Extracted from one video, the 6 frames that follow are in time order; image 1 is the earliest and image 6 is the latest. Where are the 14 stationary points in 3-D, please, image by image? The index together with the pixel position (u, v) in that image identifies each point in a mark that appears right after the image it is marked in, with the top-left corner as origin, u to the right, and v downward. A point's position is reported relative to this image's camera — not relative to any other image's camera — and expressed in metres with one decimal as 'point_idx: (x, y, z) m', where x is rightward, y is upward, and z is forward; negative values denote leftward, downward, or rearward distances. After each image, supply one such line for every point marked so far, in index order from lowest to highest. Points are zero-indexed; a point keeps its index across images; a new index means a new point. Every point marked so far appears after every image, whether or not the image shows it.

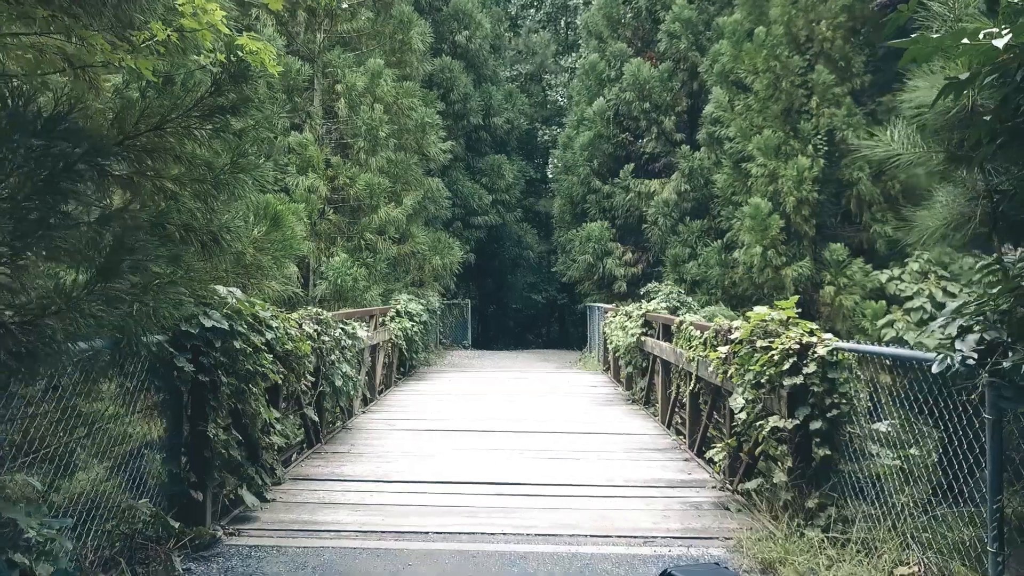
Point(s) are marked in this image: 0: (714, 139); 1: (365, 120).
0: (+2.9, +2.2, +11.8) m
1: (-1.7, +2.0, +9.4) m
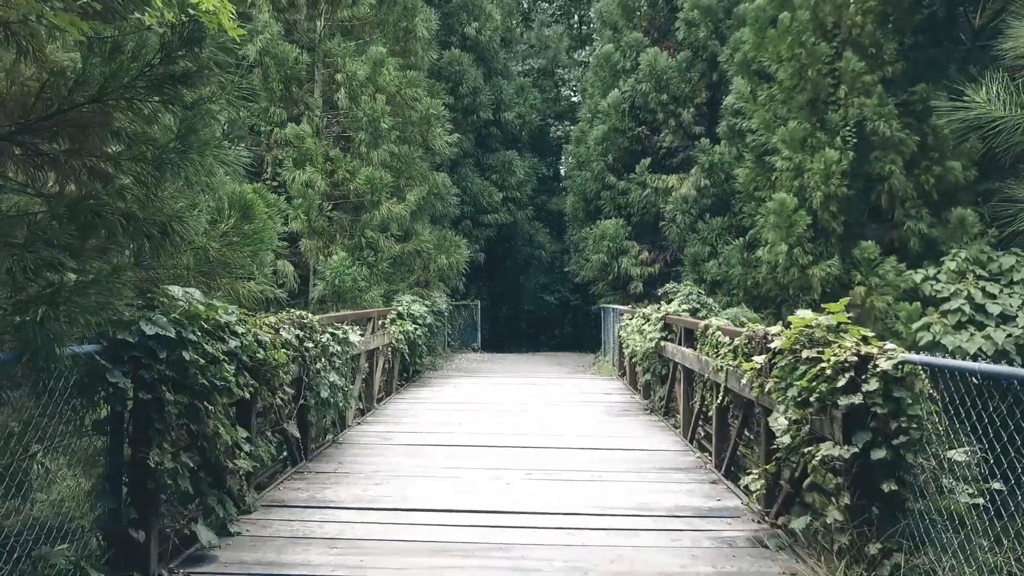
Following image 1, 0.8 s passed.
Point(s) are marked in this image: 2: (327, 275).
0: (+3.1, +2.2, +11.2) m
1: (-1.6, +2.0, +8.9) m
2: (-1.9, +0.1, +8.3) m
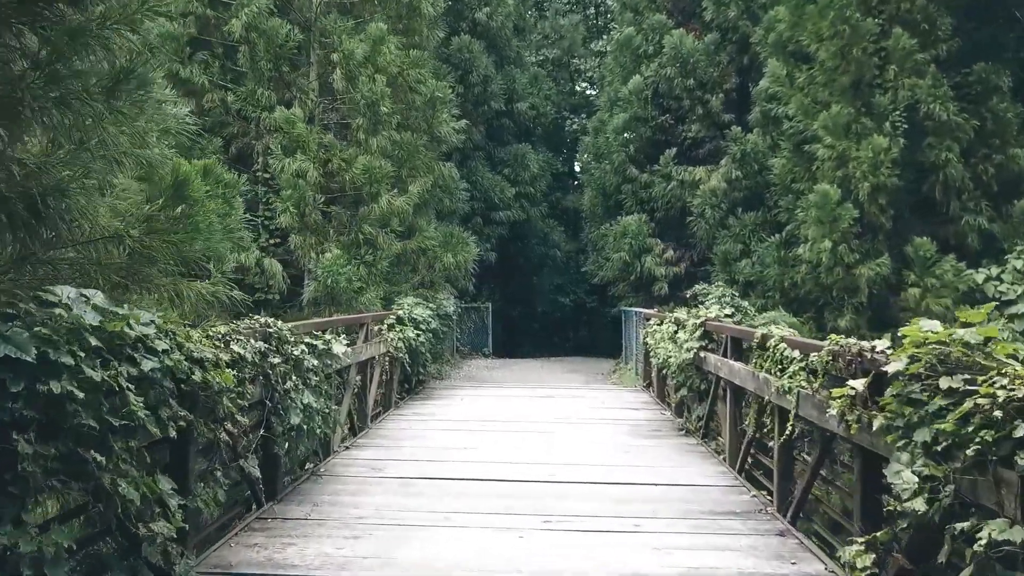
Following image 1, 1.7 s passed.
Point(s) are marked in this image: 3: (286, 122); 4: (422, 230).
0: (+3.2, +2.1, +10.3) m
1: (-1.5, +1.9, +8.1) m
2: (-1.8, +0.1, +7.4) m
3: (-2.1, +1.6, +7.7) m
4: (-1.0, +0.6, +8.8) m
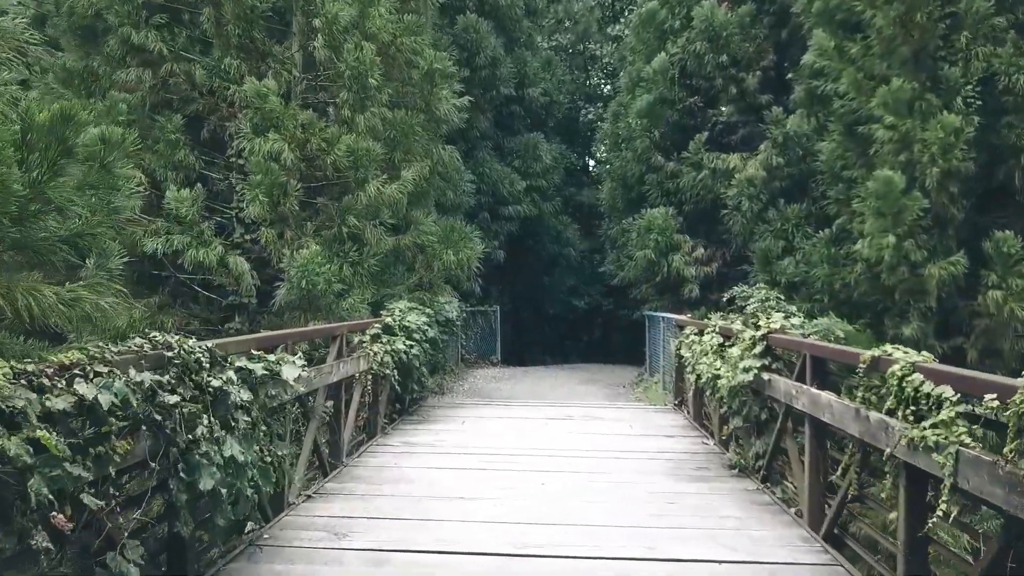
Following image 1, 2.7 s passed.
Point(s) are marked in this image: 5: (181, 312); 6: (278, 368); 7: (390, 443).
0: (+3.4, +2.1, +9.0) m
1: (-1.4, +1.9, +6.9) m
2: (-1.7, +0.1, +6.3) m
3: (-2.1, +1.6, +6.6) m
4: (-0.9, +0.6, +7.6) m
5: (-2.9, -0.2, +7.0) m
6: (-1.0, -0.3, +3.4) m
7: (-0.8, -1.1, +5.5) m
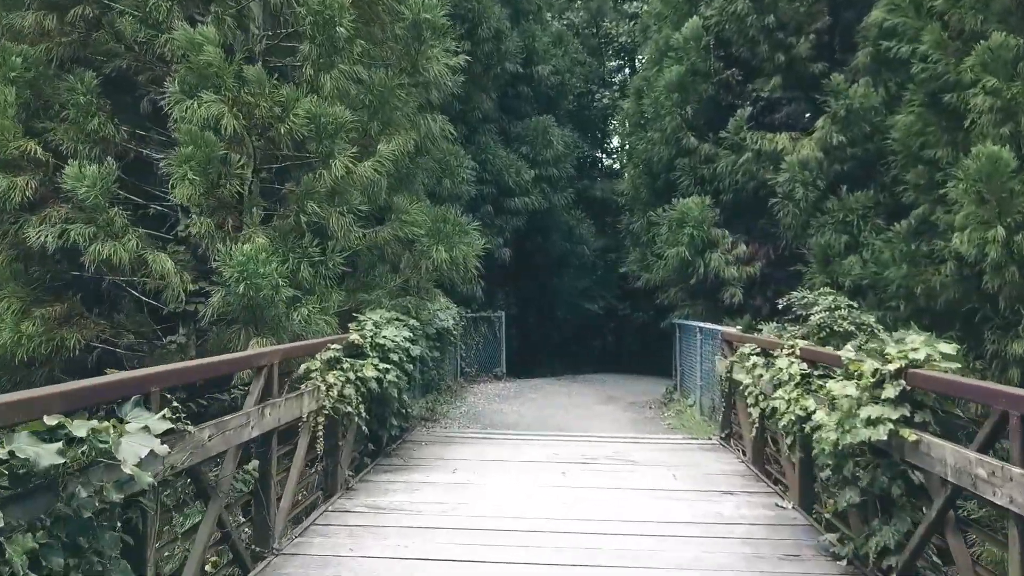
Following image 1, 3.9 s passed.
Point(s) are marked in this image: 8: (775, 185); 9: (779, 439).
0: (+3.4, +2.1, +7.5) m
1: (-1.3, +1.9, +5.4) m
2: (-1.7, +0.1, +4.8) m
3: (-2.0, +1.5, +5.1) m
4: (-0.8, +0.6, +6.1) m
5: (-2.8, -0.2, +5.6) m
6: (-1.0, -0.4, +1.9) m
7: (-0.8, -1.1, +4.0) m
8: (+2.6, +1.0, +8.0) m
9: (+1.5, -0.9, +4.5) m
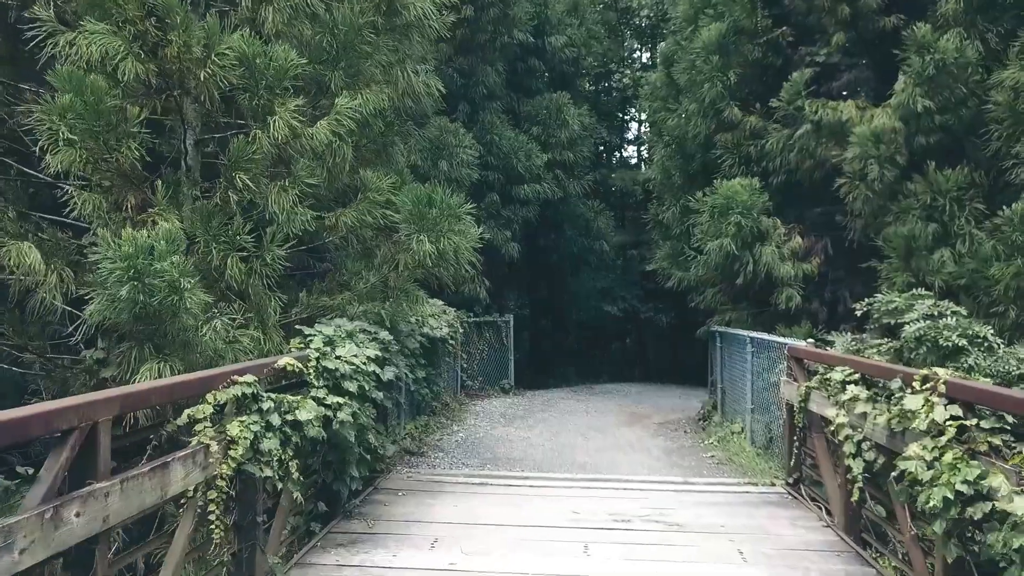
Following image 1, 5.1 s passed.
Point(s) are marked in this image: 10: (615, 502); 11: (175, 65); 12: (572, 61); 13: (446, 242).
0: (+3.5, +2.1, +6.1) m
1: (-1.3, +1.9, +4.1) m
2: (-1.7, +0.1, +3.4) m
3: (-2.0, +1.5, +3.7) m
4: (-0.8, +0.6, +4.8) m
5: (-2.8, -0.2, +4.2) m
6: (-1.0, -0.4, +0.5) m
7: (-0.8, -1.1, +2.6) m
8: (+2.6, +1.0, +6.6) m
9: (+1.5, -0.9, +3.1) m
10: (+0.5, -1.1, +4.3) m
11: (-1.6, +1.1, +4.0) m
12: (+0.9, +3.2, +11.5) m
13: (-0.4, +0.3, +4.5) m
